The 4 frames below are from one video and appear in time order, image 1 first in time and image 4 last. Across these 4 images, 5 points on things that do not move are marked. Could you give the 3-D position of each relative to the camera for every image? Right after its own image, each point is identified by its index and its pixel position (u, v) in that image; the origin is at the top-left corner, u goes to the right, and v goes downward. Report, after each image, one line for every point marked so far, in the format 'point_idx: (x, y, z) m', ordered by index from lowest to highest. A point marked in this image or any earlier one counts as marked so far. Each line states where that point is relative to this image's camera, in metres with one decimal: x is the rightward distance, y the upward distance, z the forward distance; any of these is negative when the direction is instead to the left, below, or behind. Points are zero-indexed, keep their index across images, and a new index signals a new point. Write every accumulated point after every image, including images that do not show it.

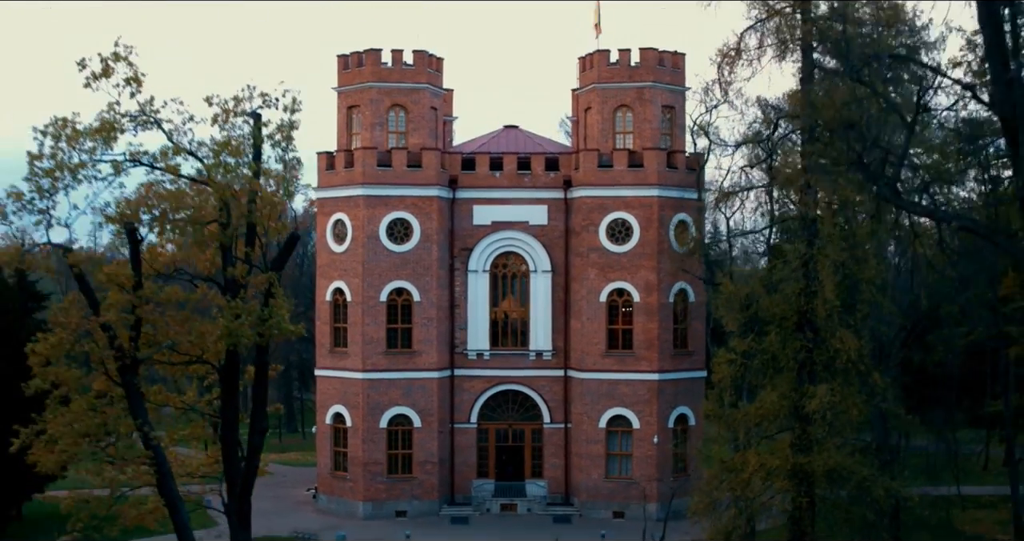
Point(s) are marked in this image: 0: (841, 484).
0: (+5.0, -3.2, +15.0) m
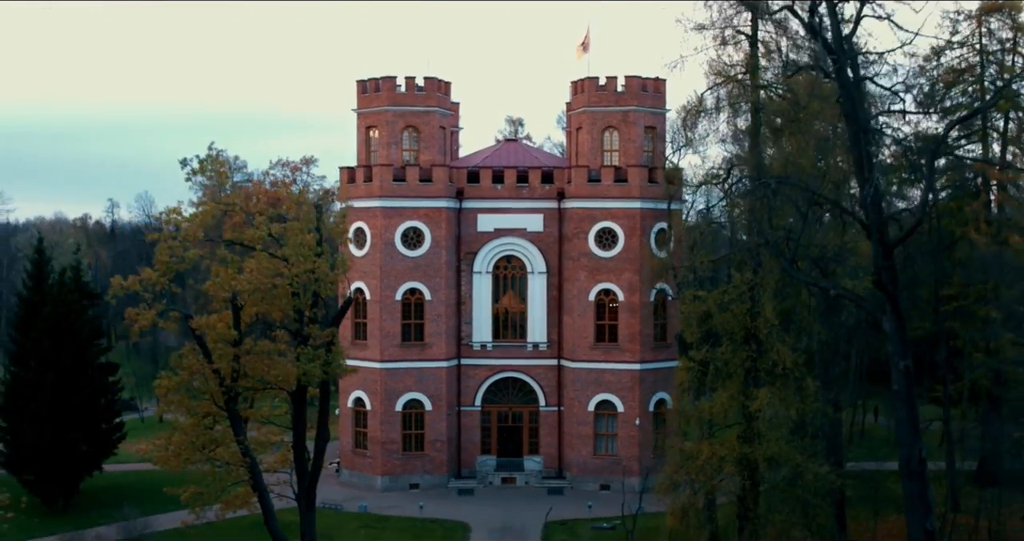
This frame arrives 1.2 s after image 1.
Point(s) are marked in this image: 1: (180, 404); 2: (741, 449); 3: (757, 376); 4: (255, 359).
0: (+5.0, -3.7, +18.5) m
1: (-4.2, -1.7, +13.0) m
2: (+4.2, -3.2, +18.2) m
3: (+4.6, -2.0, +18.6) m
4: (-3.2, -1.1, +12.8) m
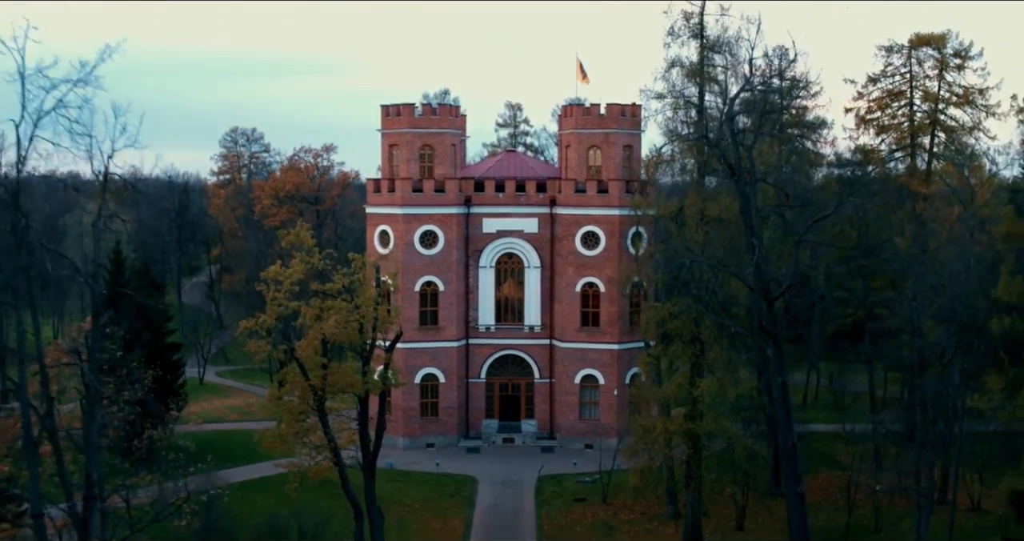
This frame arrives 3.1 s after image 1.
0: (+5.0, -4.1, +24.1) m
1: (-4.2, -2.5, +18.6) m
2: (+4.2, -3.7, +23.8) m
3: (+4.6, -2.4, +24.2) m
4: (-3.2, -1.9, +18.3) m
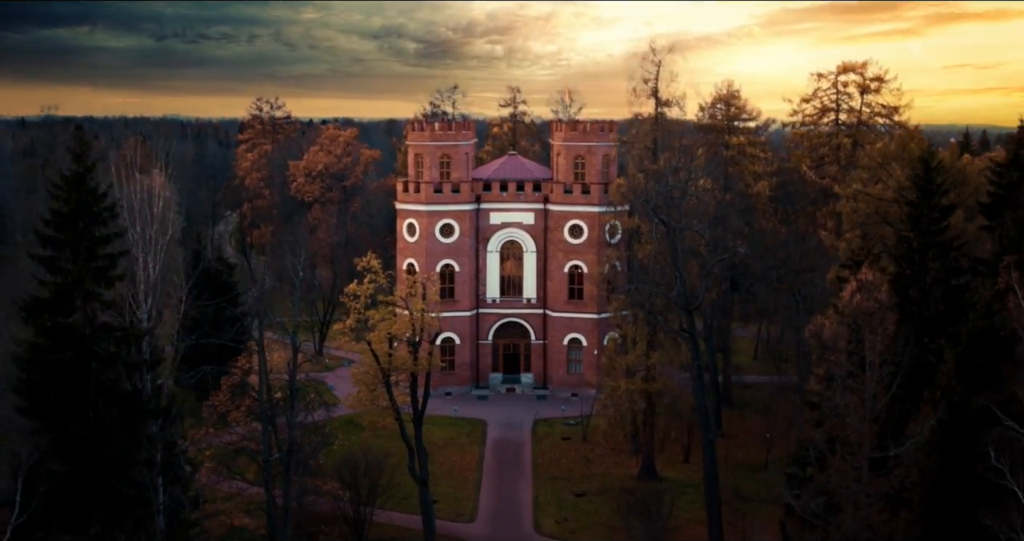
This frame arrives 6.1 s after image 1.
0: (+5.1, -4.1, +32.8) m
1: (-4.2, -2.9, +27.1) m
2: (+4.3, -3.7, +32.5) m
3: (+4.7, -2.4, +32.8) m
4: (-3.1, -2.3, +26.8) m
